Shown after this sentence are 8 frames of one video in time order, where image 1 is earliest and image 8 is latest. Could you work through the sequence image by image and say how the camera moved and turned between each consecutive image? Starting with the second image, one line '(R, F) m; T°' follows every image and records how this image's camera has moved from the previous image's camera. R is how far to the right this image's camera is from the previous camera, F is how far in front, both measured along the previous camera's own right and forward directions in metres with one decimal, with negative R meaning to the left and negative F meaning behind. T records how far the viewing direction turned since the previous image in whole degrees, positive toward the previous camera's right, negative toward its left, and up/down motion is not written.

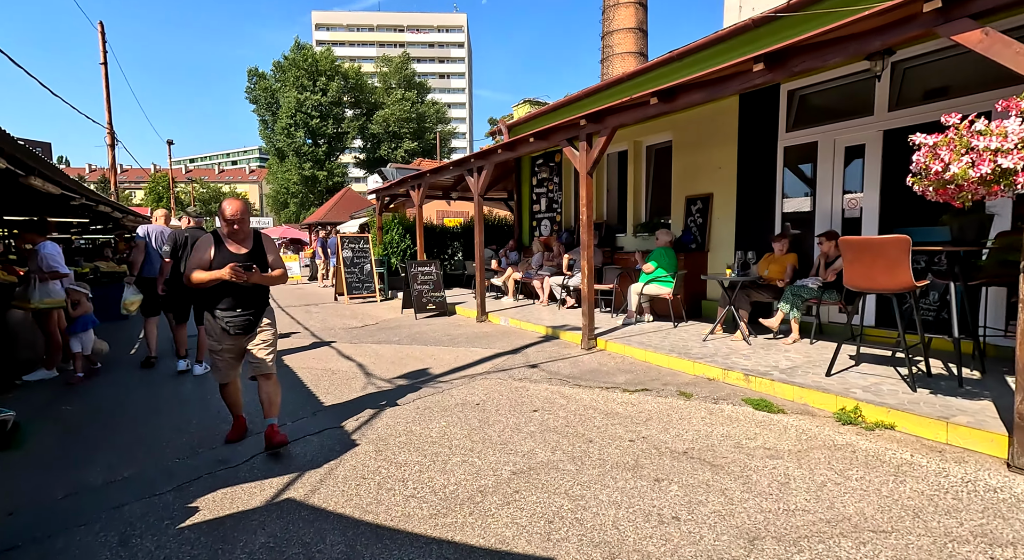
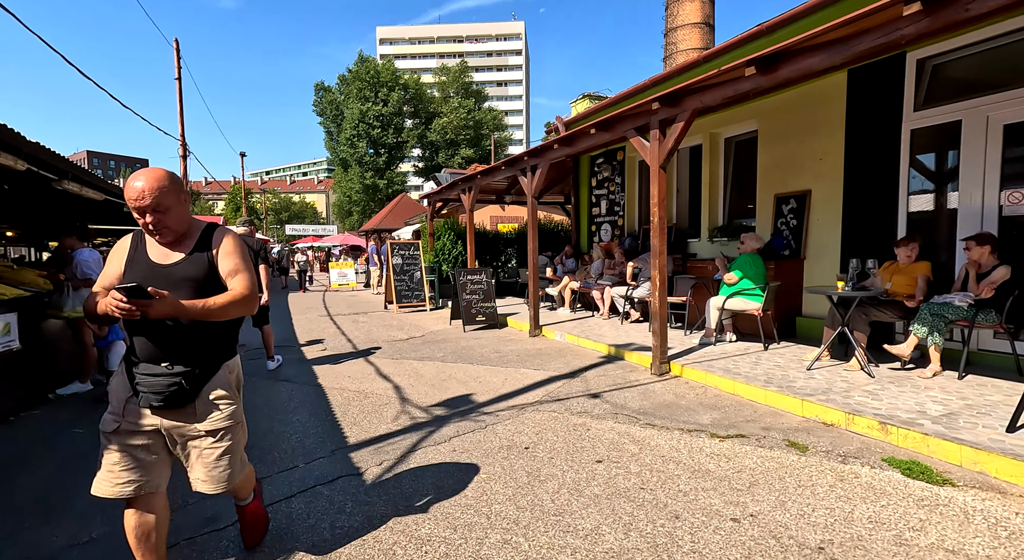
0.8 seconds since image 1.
(0.0, +0.8) m; -6°
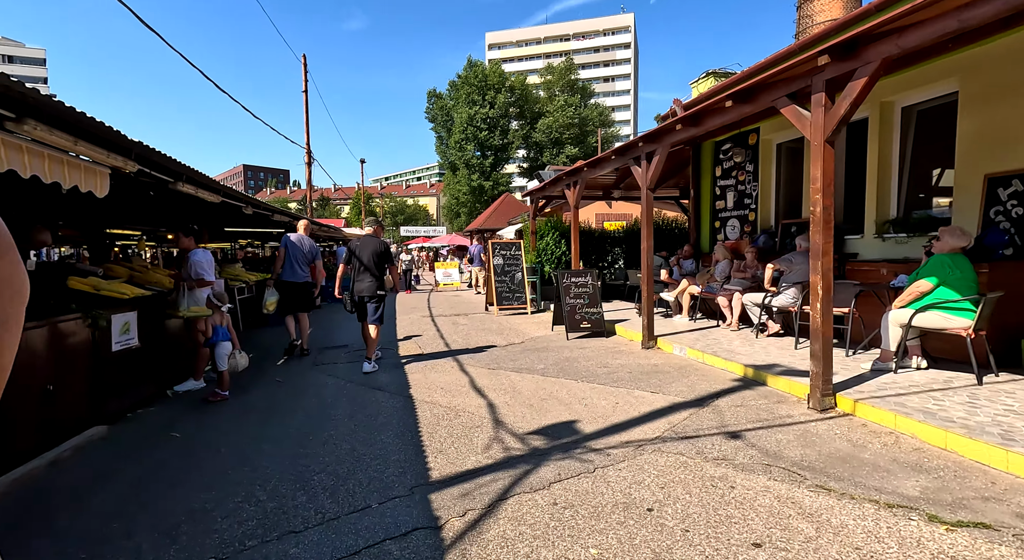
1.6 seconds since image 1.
(-0.1, +0.8) m; -11°
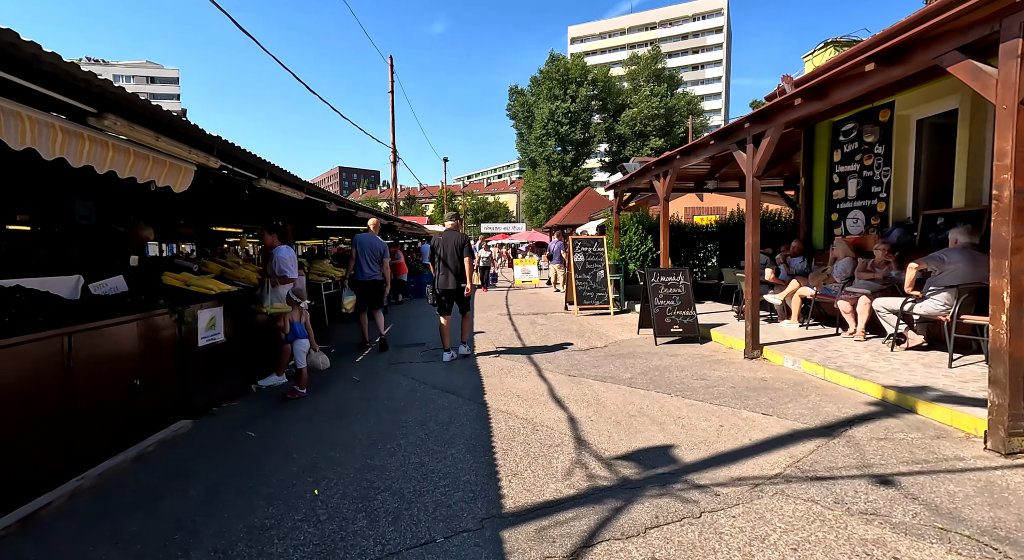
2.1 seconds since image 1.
(-0.1, +0.5) m; -9°
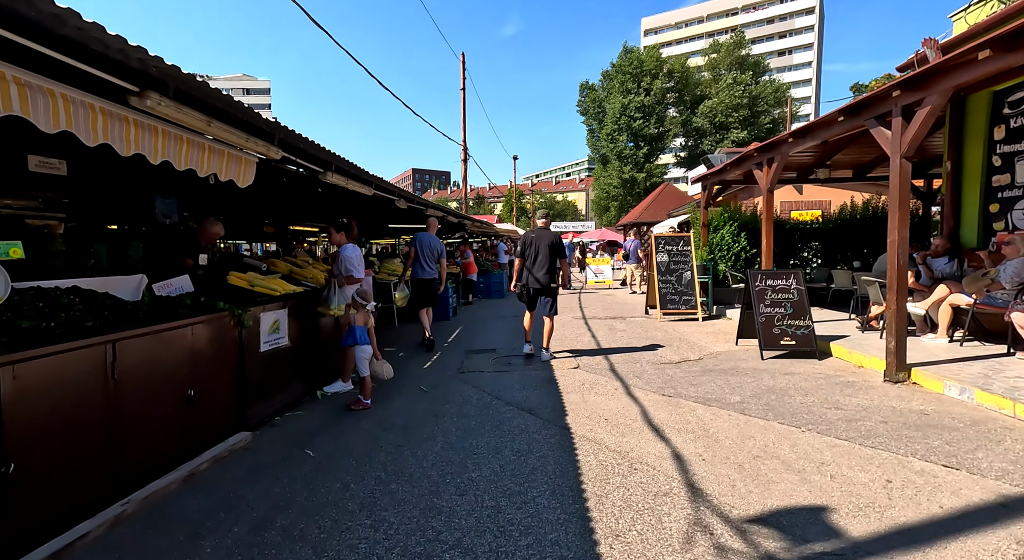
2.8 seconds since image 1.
(-0.2, +0.7) m; -7°
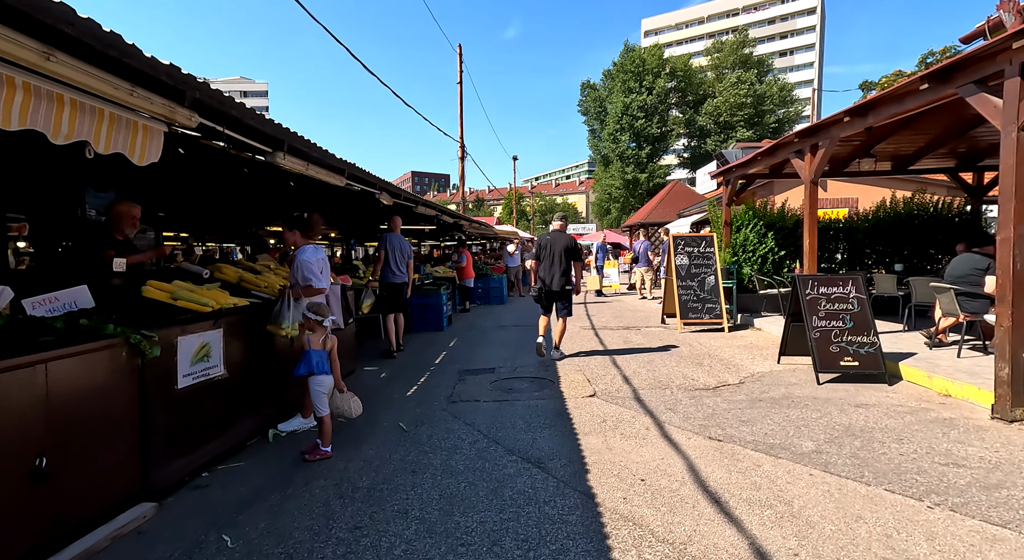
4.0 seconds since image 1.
(0.0, +1.2) m; 0°
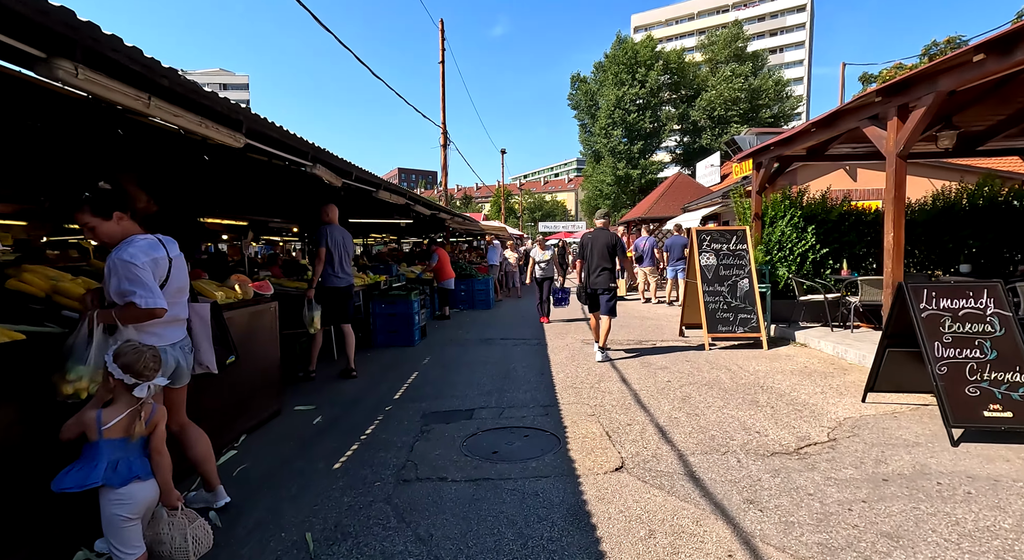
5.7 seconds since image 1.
(0.0, +2.0) m; +1°
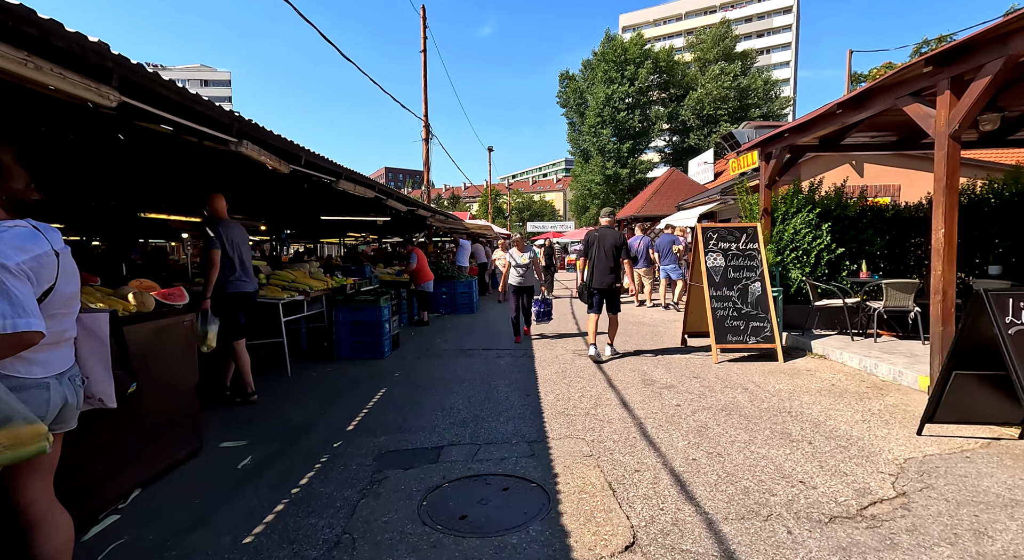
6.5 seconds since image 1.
(+0.1, +1.0) m; +1°
